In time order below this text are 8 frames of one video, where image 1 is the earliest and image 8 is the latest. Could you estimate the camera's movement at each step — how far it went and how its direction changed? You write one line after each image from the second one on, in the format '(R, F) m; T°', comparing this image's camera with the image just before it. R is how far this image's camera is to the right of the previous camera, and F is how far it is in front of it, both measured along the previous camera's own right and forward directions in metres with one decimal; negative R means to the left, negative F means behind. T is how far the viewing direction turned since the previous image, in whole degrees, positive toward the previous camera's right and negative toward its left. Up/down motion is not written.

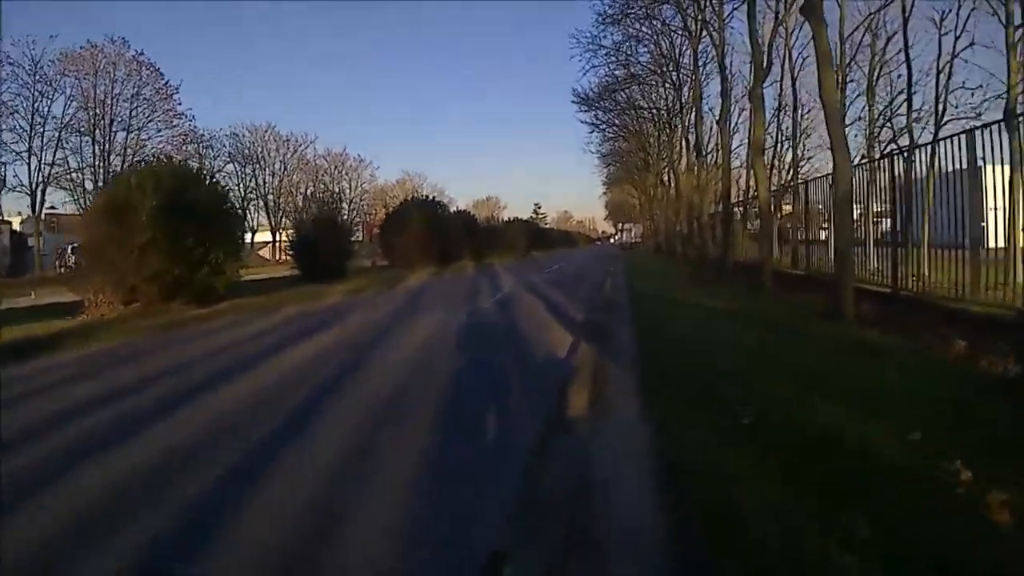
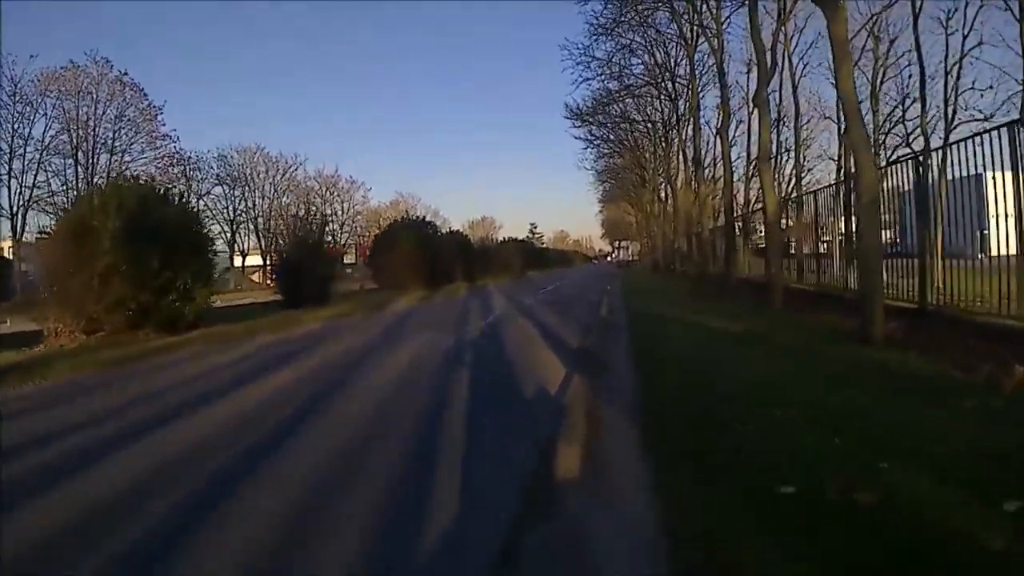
(+0.1, +0.7) m; 0°
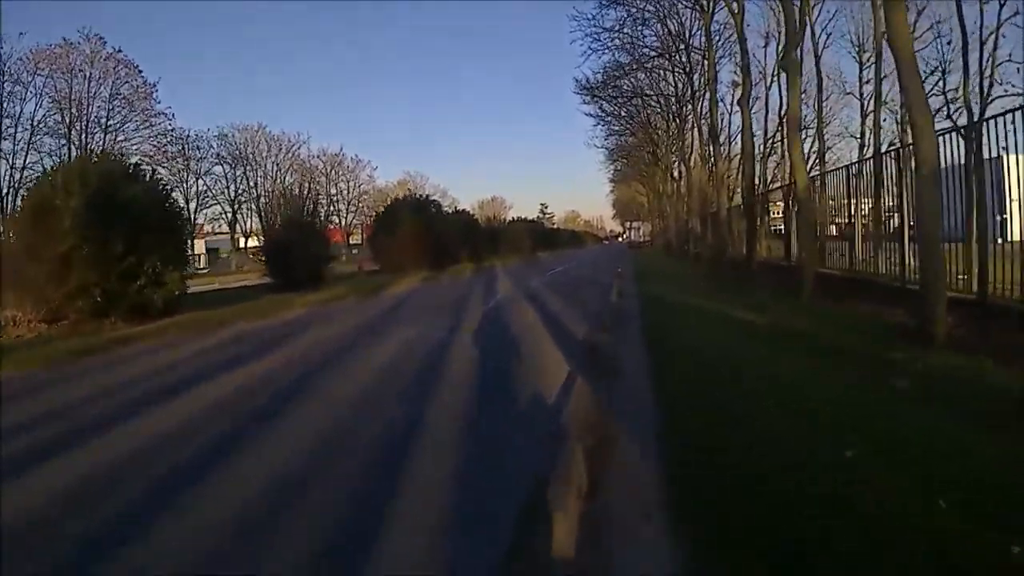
(+0.1, +0.8) m; -1°
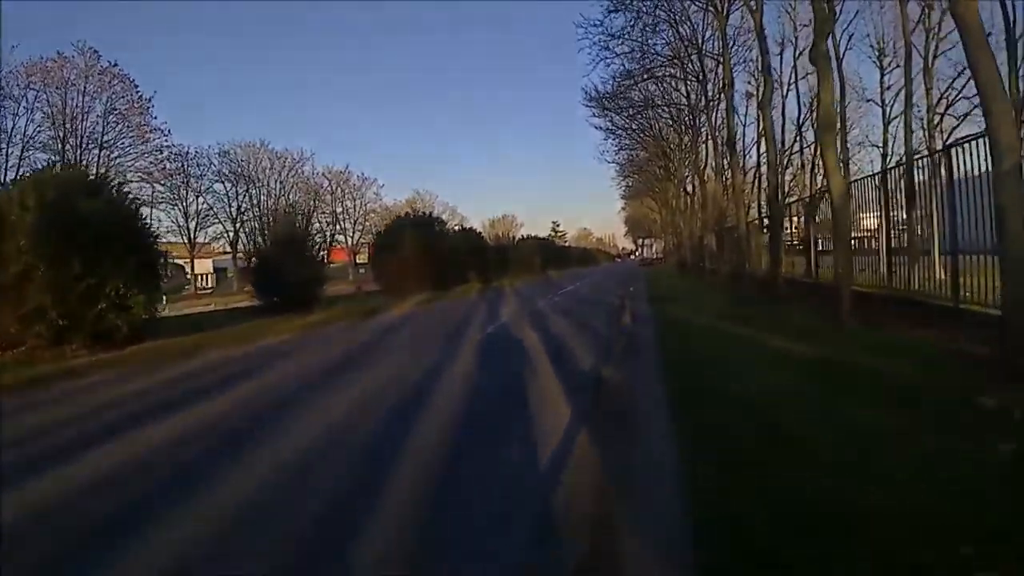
(+0.1, +0.8) m; -1°
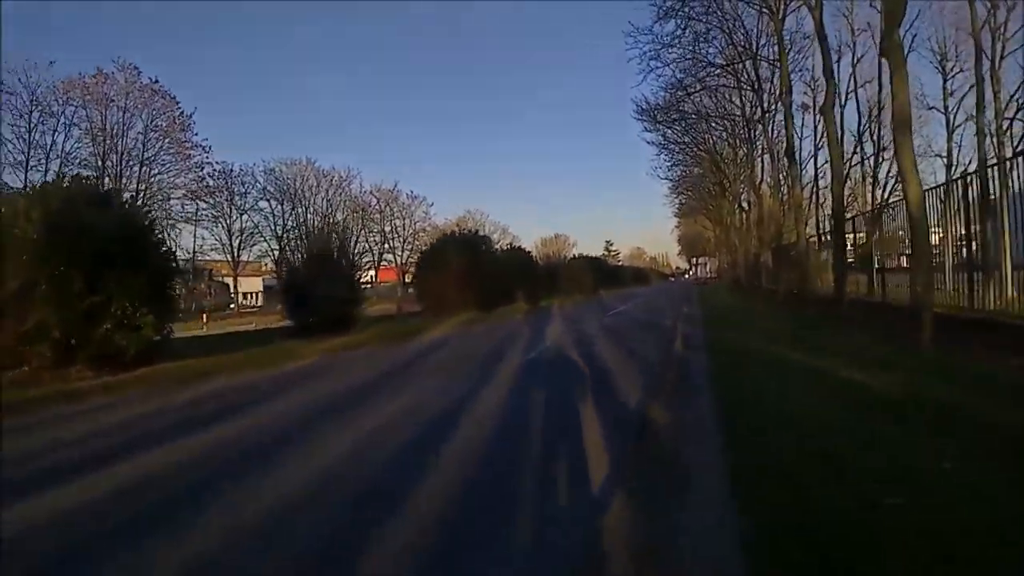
(+0.1, +0.7) m; -3°
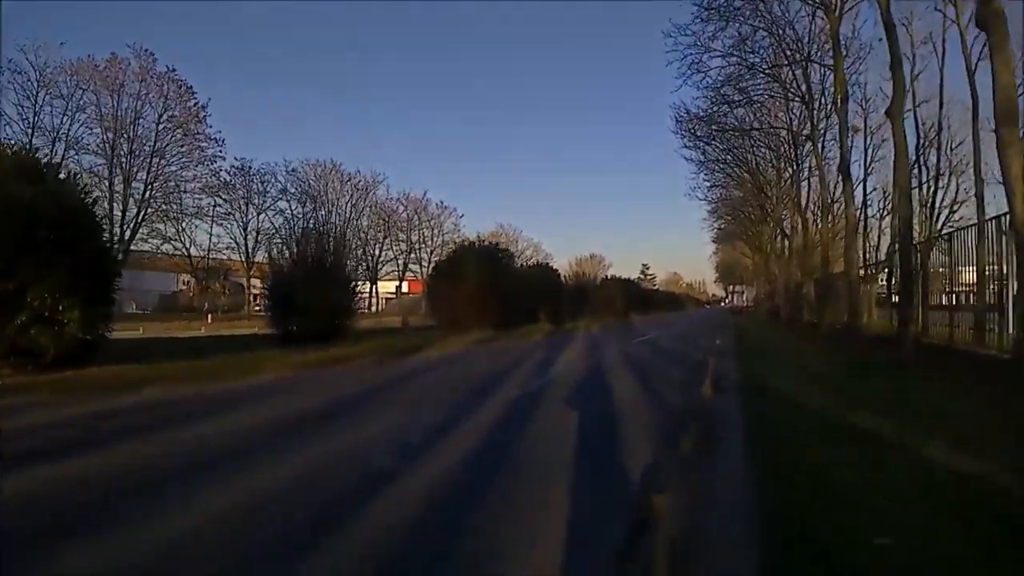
(+0.2, +1.3) m; -2°
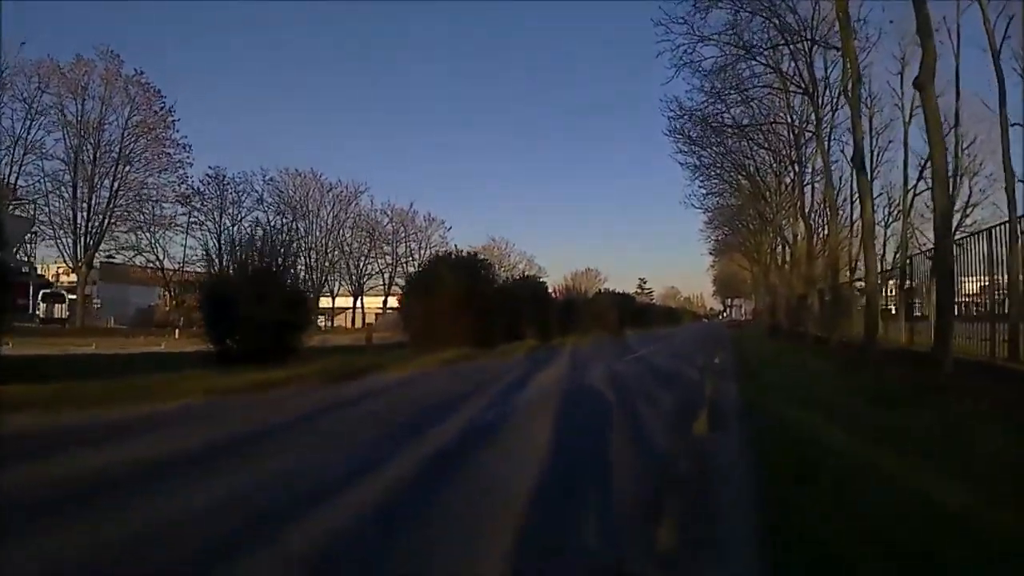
(+0.3, +1.2) m; 0°
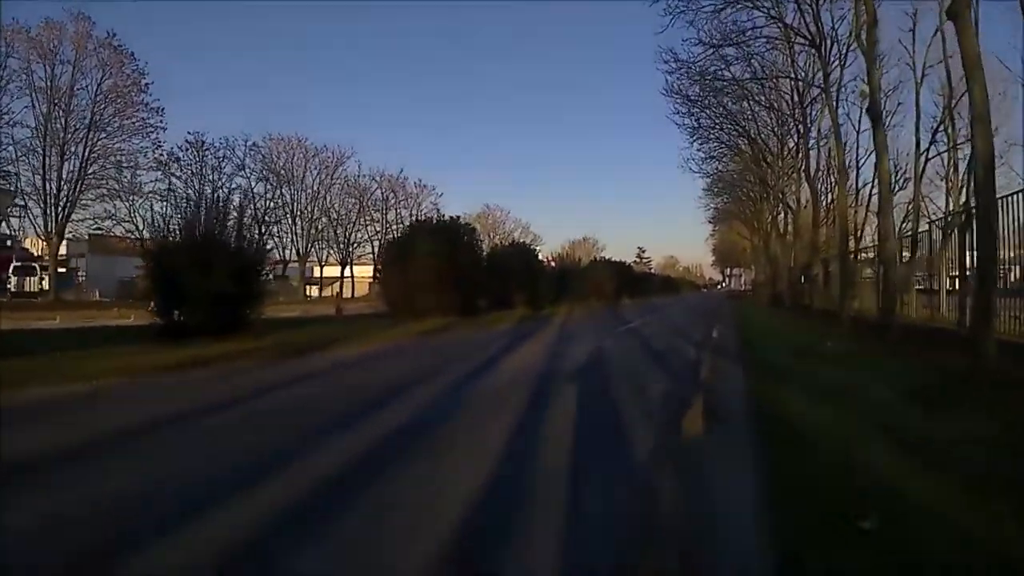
(+0.2, +0.9) m; 0°
